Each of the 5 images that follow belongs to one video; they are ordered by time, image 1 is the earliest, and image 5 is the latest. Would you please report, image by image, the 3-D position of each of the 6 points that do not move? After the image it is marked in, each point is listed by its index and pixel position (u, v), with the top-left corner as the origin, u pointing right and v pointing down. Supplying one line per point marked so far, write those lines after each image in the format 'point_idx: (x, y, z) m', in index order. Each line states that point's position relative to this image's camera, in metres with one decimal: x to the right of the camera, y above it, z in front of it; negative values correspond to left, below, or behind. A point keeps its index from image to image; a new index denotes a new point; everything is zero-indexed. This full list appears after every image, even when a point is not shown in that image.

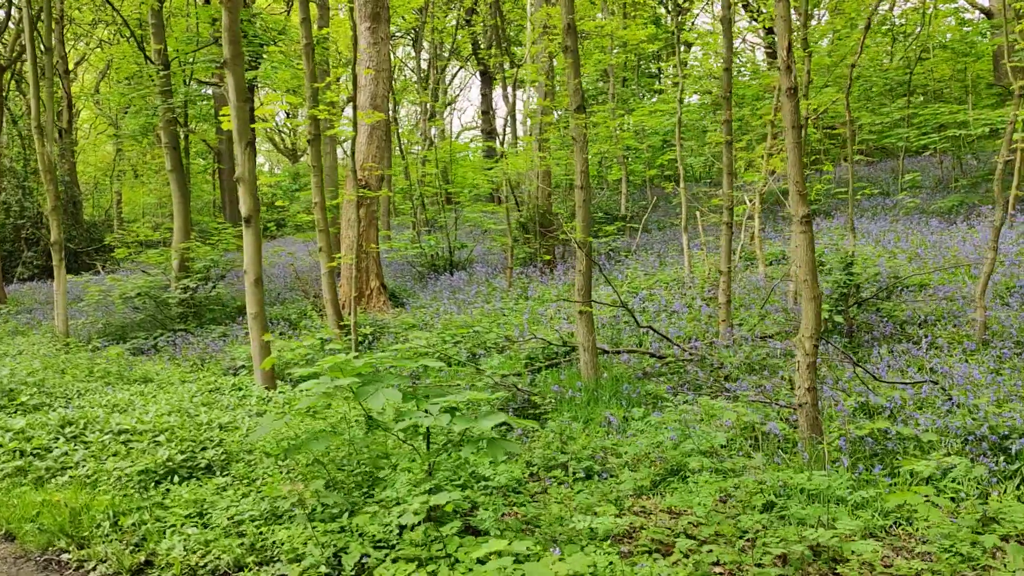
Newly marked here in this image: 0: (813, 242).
0: (+1.5, +0.2, +4.0) m
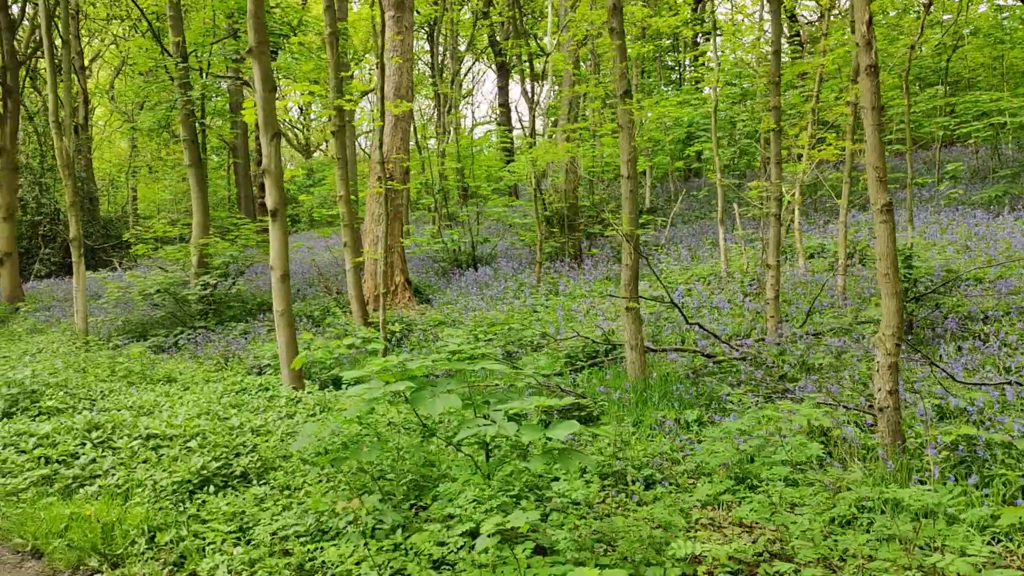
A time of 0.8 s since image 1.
0: (+1.8, +0.3, +3.7) m
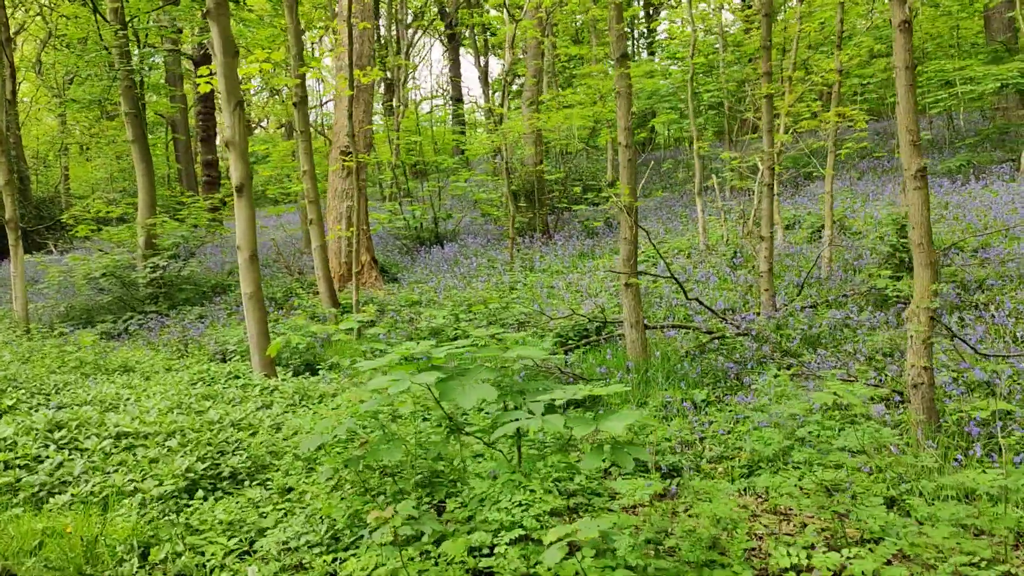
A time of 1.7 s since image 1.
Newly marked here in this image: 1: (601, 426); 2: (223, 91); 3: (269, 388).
0: (+1.8, +0.4, +3.5) m
1: (+0.3, -0.4, +2.4) m
2: (-2.2, +1.5, +6.2) m
3: (-1.8, -0.7, +5.8) m
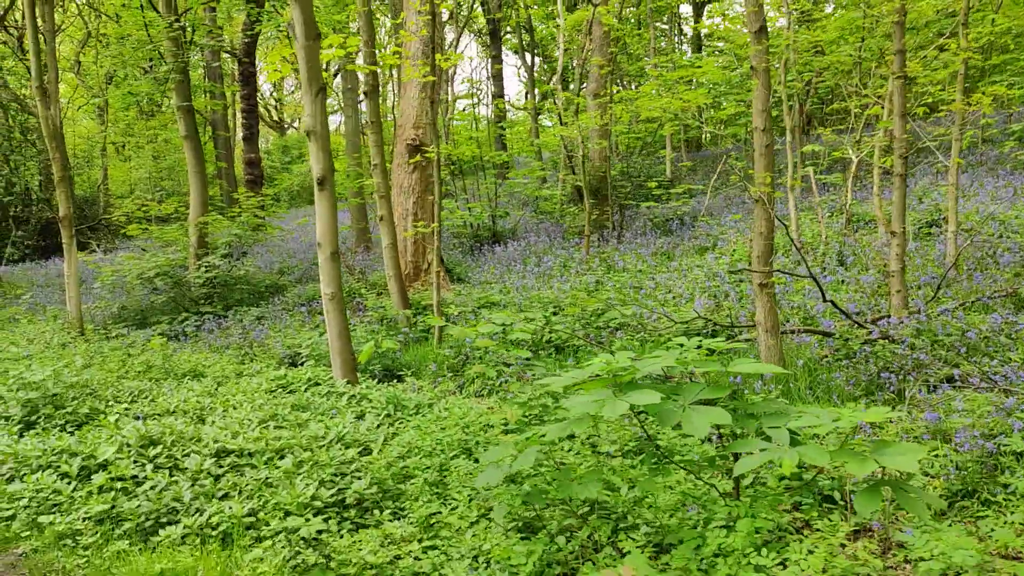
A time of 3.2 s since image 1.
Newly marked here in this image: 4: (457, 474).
0: (+2.5, +0.4, +3.0) m
1: (+0.9, -0.4, +1.9) m
2: (-1.5, +1.5, +5.8) m
3: (-1.0, -0.7, +5.4) m
4: (-0.2, -0.8, +3.5) m
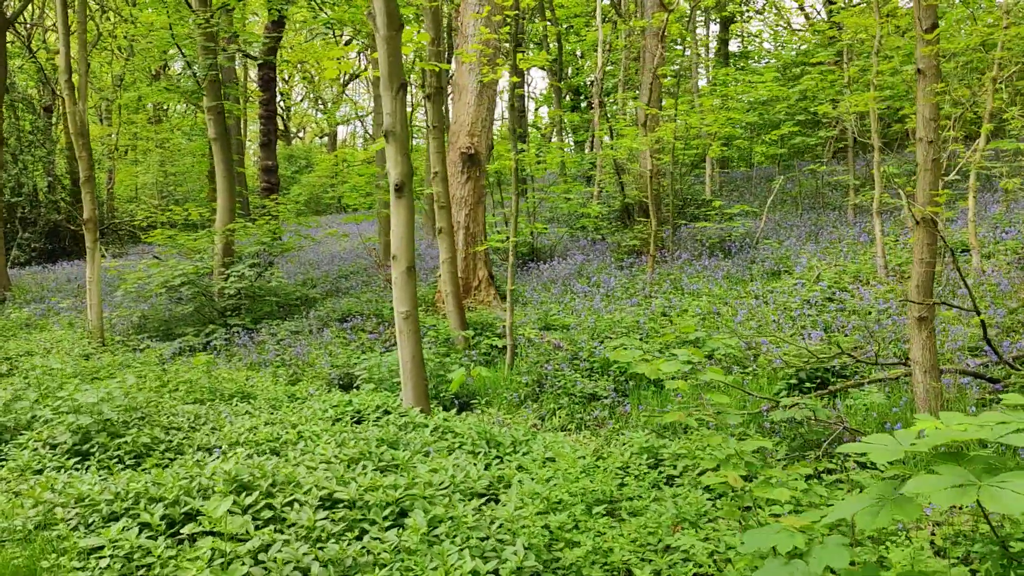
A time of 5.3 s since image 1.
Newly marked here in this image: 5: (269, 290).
0: (+3.2, +0.2, +2.4) m
1: (+1.5, -0.5, +1.3) m
2: (-0.8, +1.4, +5.2) m
3: (-0.4, -0.8, +4.8) m
4: (+0.4, -0.9, +2.9) m
5: (-3.4, 0.0, +11.2) m
